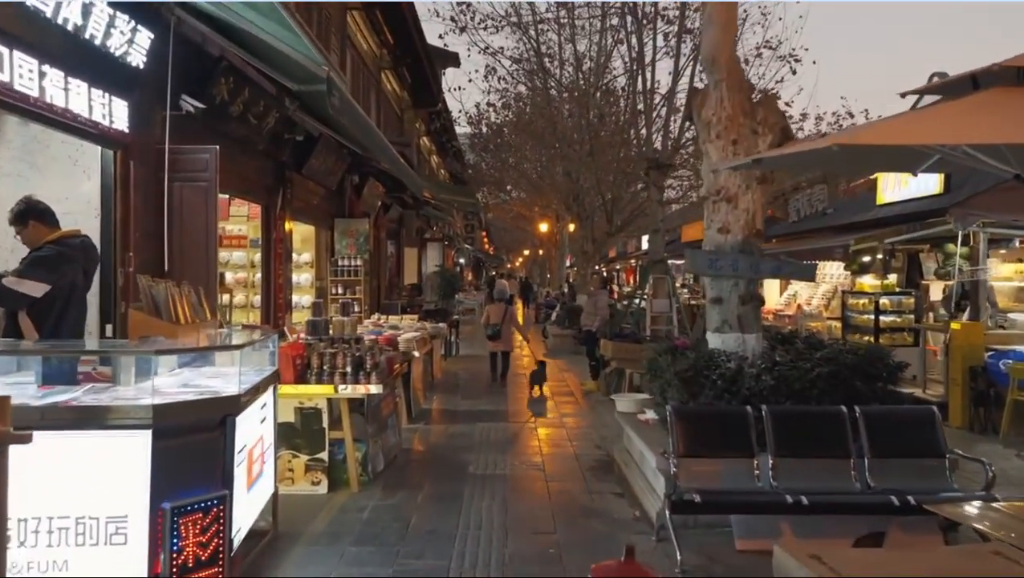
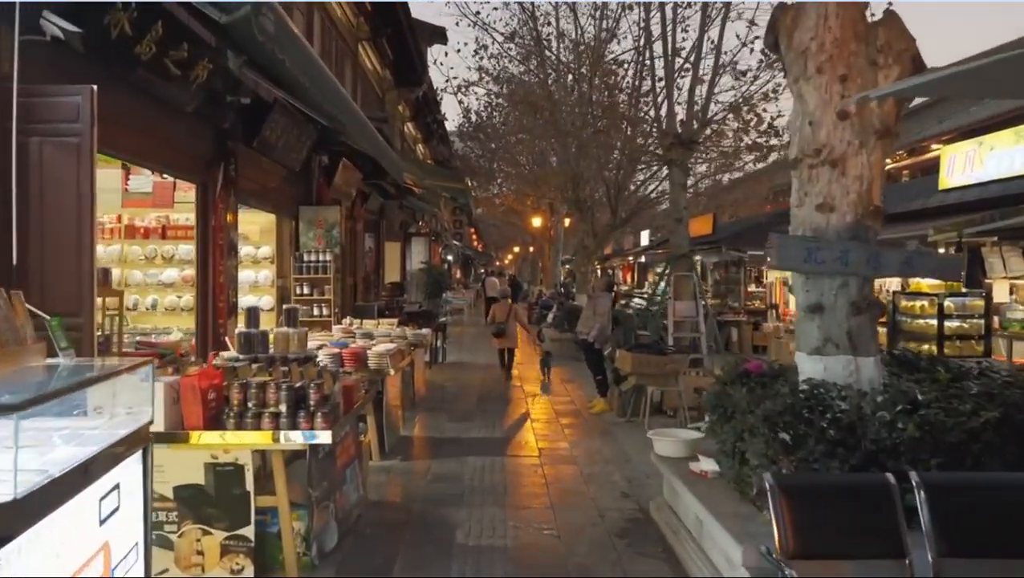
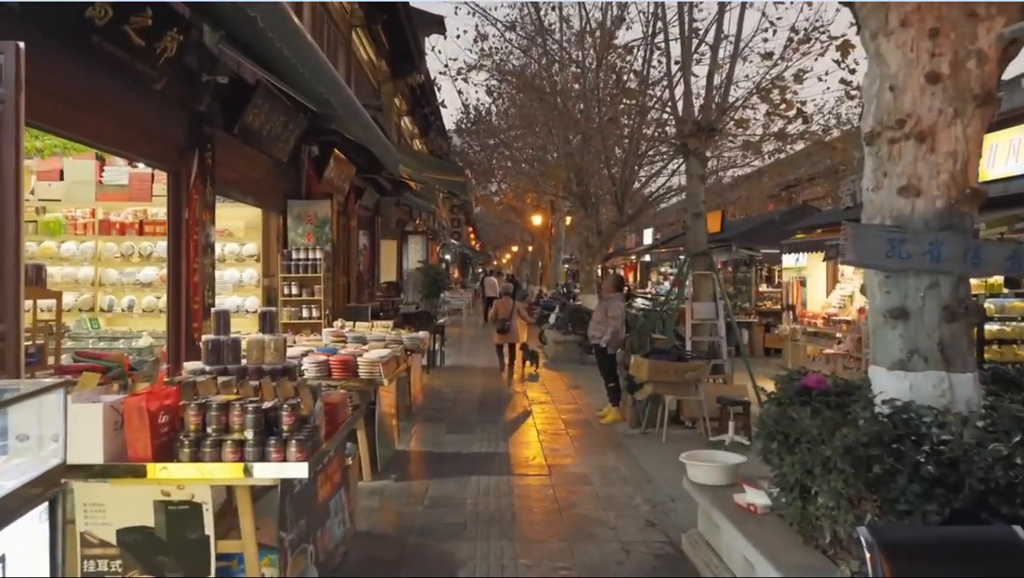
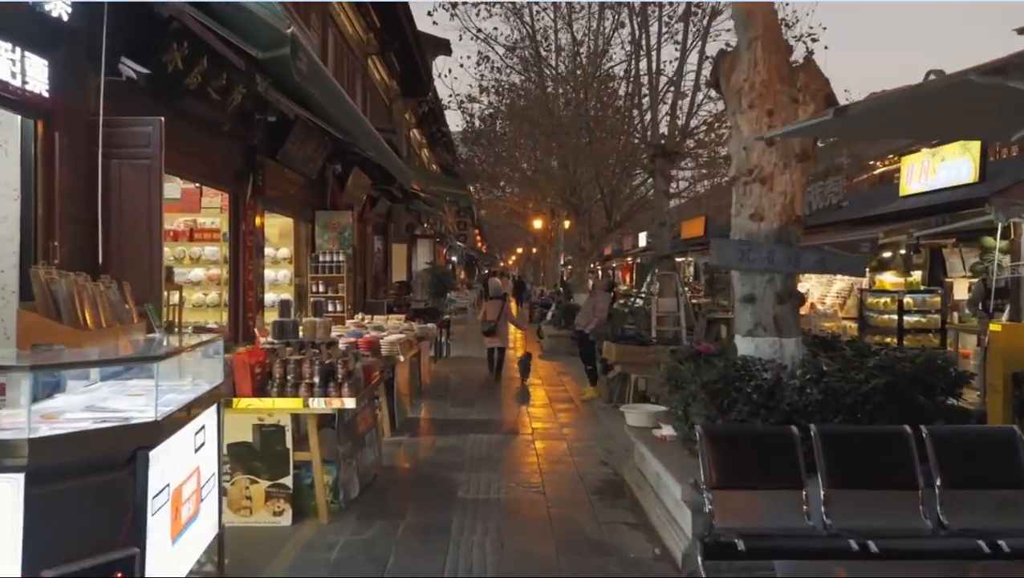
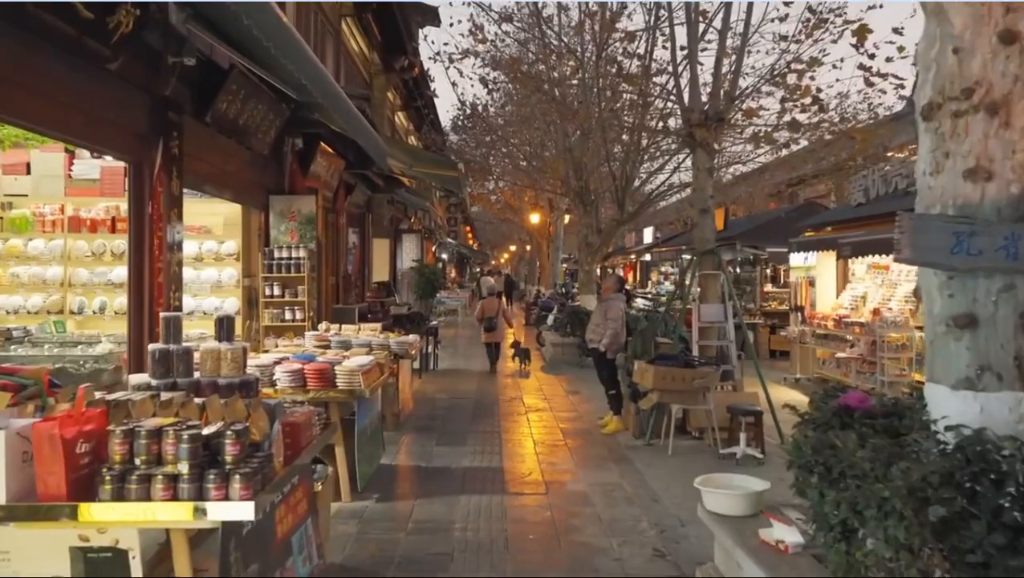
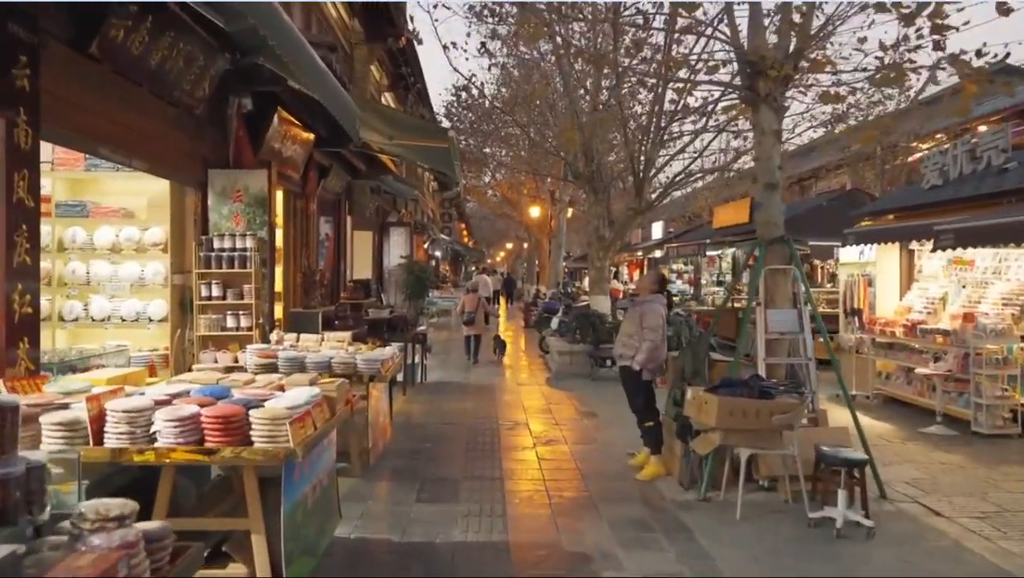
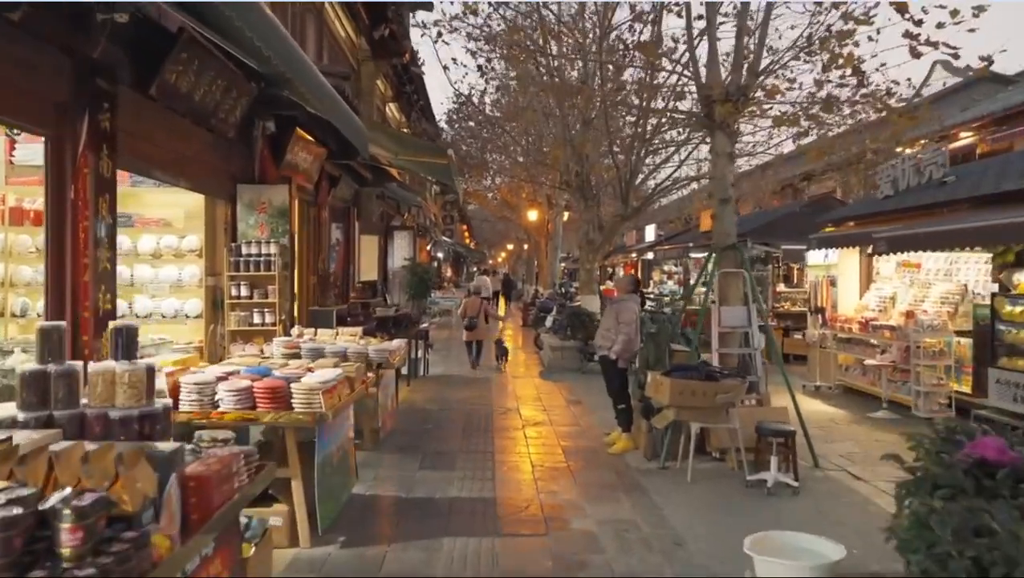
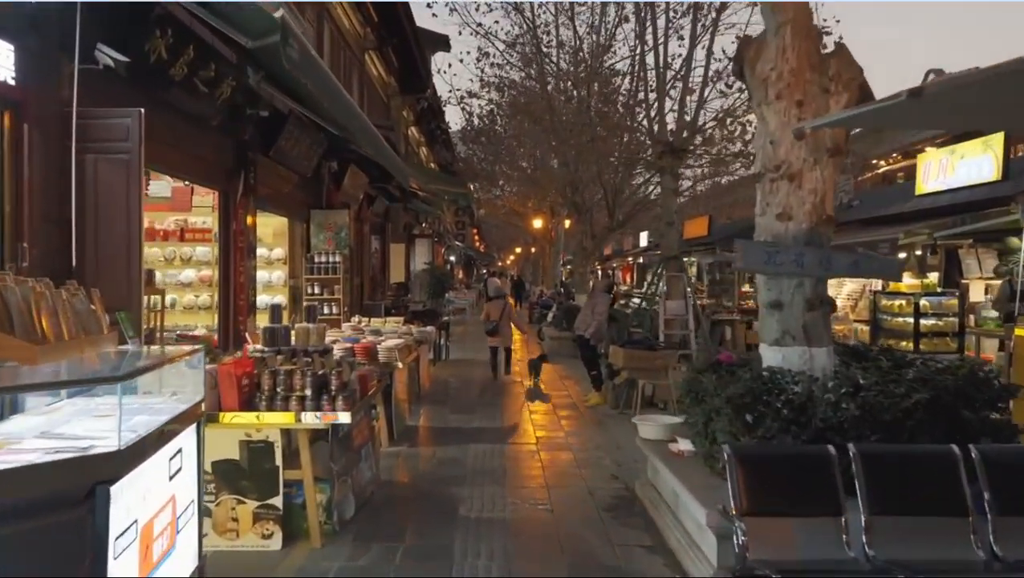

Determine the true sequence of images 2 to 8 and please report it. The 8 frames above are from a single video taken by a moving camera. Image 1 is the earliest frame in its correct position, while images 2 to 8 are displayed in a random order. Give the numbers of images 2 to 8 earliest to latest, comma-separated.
4, 8, 2, 3, 5, 7, 6
